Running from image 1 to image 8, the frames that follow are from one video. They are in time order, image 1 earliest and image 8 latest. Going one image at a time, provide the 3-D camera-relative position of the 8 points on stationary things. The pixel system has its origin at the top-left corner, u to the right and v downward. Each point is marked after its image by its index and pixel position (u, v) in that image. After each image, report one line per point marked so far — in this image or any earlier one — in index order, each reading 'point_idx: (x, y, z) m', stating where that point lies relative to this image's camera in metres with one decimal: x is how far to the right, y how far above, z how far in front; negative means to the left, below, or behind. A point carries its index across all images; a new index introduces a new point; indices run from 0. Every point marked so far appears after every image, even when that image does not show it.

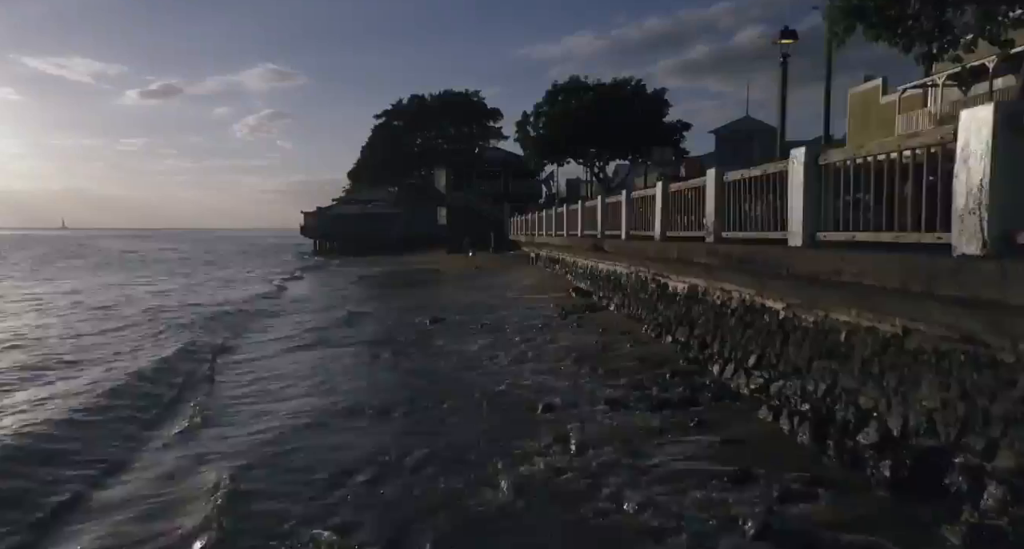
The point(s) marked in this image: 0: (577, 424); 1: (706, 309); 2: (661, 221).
0: (+0.7, -1.5, +7.6) m
1: (+2.5, -0.4, +9.7) m
2: (+2.1, +0.7, +10.4) m
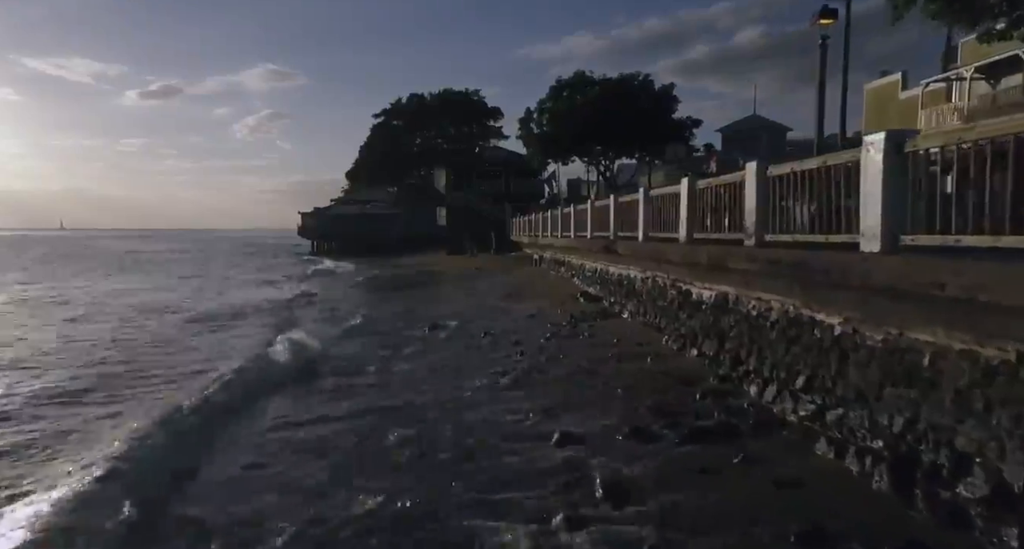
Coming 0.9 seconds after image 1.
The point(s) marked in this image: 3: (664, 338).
0: (+0.8, -1.6, +6.5) m
1: (+2.6, -0.5, +8.6) m
2: (+2.2, +0.6, +9.4) m
3: (+2.3, -1.0, +11.2) m
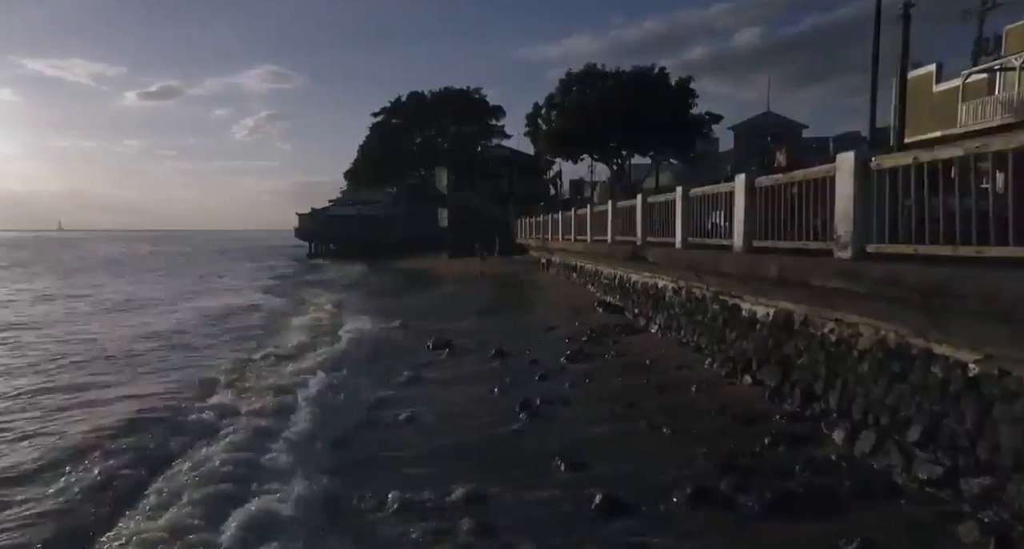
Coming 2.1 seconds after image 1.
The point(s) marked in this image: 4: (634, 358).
0: (+1.0, -1.7, +5.0) m
1: (+2.8, -0.7, +7.1) m
2: (+2.4, +0.5, +7.9) m
3: (+2.5, -1.1, +9.6) m
4: (+1.8, -1.2, +10.8) m
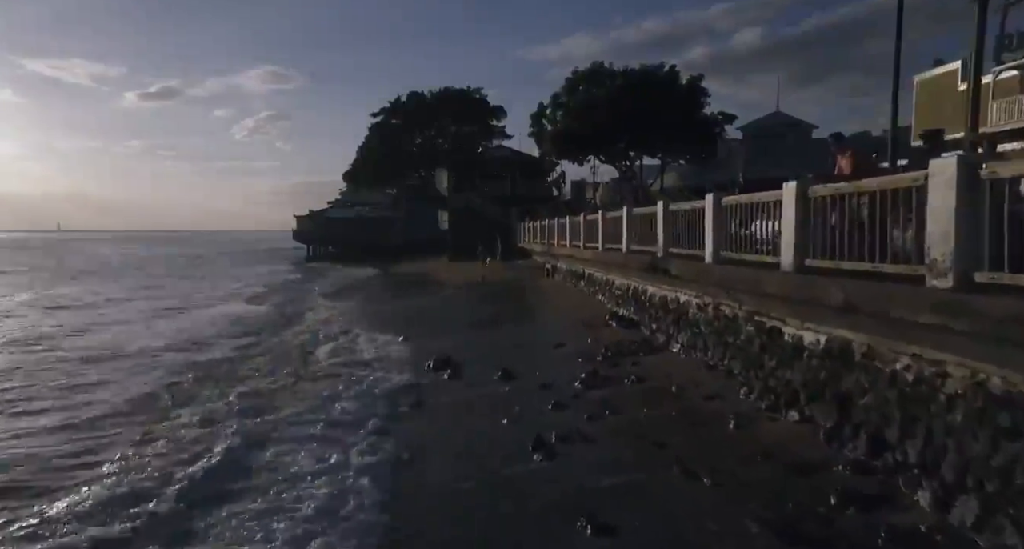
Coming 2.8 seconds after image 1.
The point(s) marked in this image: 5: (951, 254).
0: (+1.1, -2.0, +4.0) m
1: (+3.0, -0.9, +6.1) m
2: (+2.5, +0.3, +6.8) m
3: (+2.6, -1.3, +8.6) m
4: (+1.9, -1.4, +9.7) m
5: (+2.7, +0.1, +4.7) m
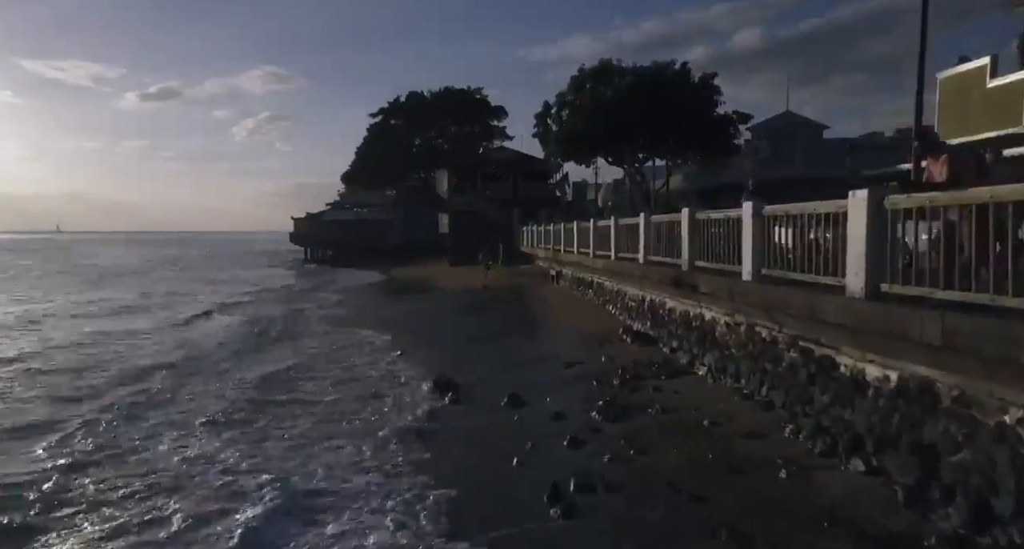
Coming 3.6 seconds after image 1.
0: (+1.2, -2.1, +2.9) m
1: (+3.1, -1.1, +4.9) m
2: (+2.6, +0.1, +5.7) m
3: (+2.7, -1.5, +7.5) m
4: (+2.0, -1.6, +8.6) m
5: (+2.8, -0.1, +3.5) m
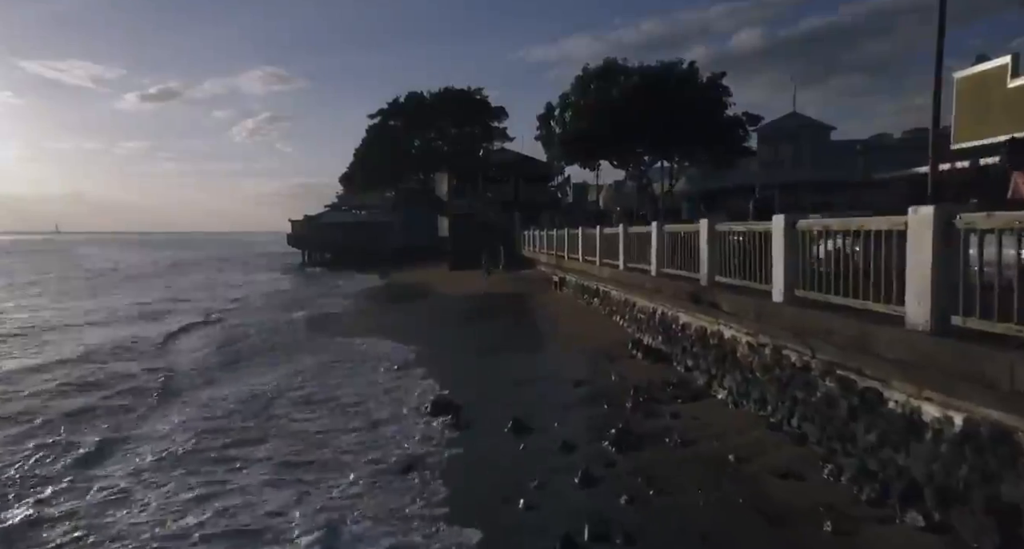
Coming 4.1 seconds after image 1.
0: (+1.3, -2.3, +2.1) m
1: (+3.1, -1.3, +4.2) m
2: (+2.7, -0.1, +4.9) m
3: (+2.8, -1.7, +6.7) m
4: (+2.1, -1.8, +7.8) m
5: (+2.9, -0.2, +2.8) m
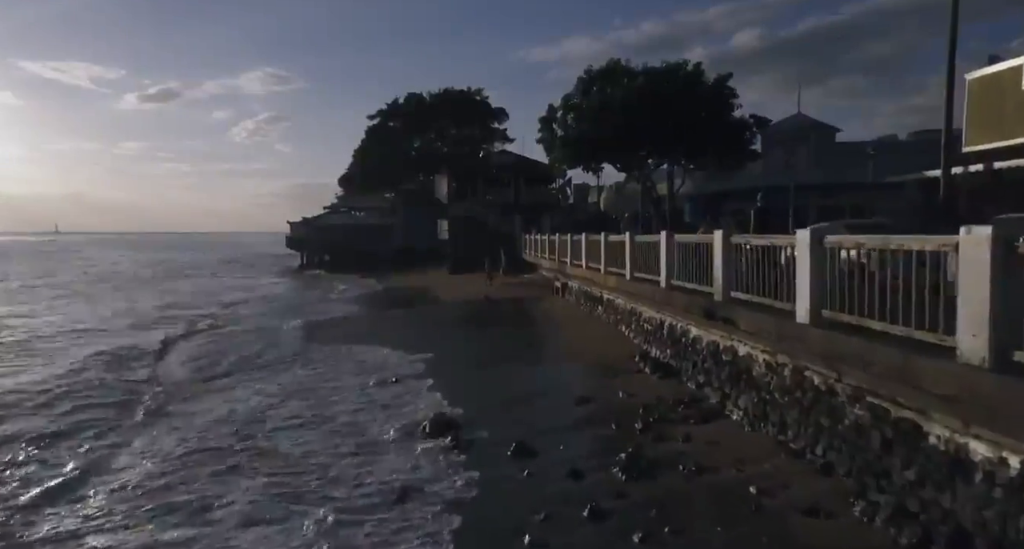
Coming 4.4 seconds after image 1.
0: (+1.3, -2.5, +1.6) m
1: (+3.2, -1.4, +3.6) m
2: (+2.7, -0.3, +4.4) m
3: (+2.8, -1.9, +6.2) m
4: (+2.1, -2.0, +7.3) m
5: (+2.9, -0.4, +2.2) m
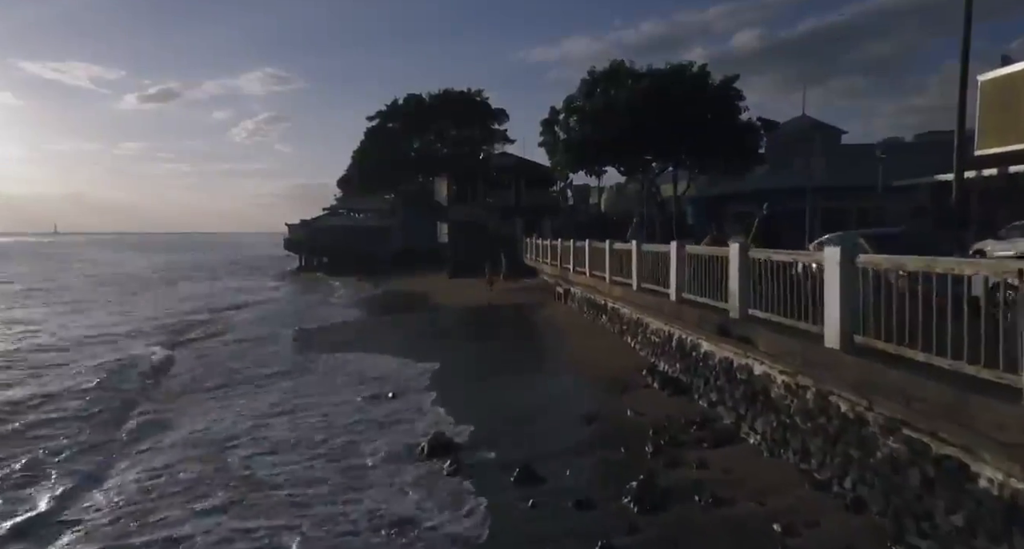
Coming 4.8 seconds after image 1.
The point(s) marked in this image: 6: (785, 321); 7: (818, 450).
0: (+1.4, -2.7, +1.0) m
1: (+3.2, -1.6, +3.1) m
2: (+2.8, -0.4, +3.9) m
3: (+2.9, -2.1, +5.7) m
4: (+2.1, -2.2, +6.8) m
5: (+2.9, -0.6, +1.7) m
6: (+2.7, -0.4, +7.5) m
7: (+2.9, -1.7, +7.1) m
